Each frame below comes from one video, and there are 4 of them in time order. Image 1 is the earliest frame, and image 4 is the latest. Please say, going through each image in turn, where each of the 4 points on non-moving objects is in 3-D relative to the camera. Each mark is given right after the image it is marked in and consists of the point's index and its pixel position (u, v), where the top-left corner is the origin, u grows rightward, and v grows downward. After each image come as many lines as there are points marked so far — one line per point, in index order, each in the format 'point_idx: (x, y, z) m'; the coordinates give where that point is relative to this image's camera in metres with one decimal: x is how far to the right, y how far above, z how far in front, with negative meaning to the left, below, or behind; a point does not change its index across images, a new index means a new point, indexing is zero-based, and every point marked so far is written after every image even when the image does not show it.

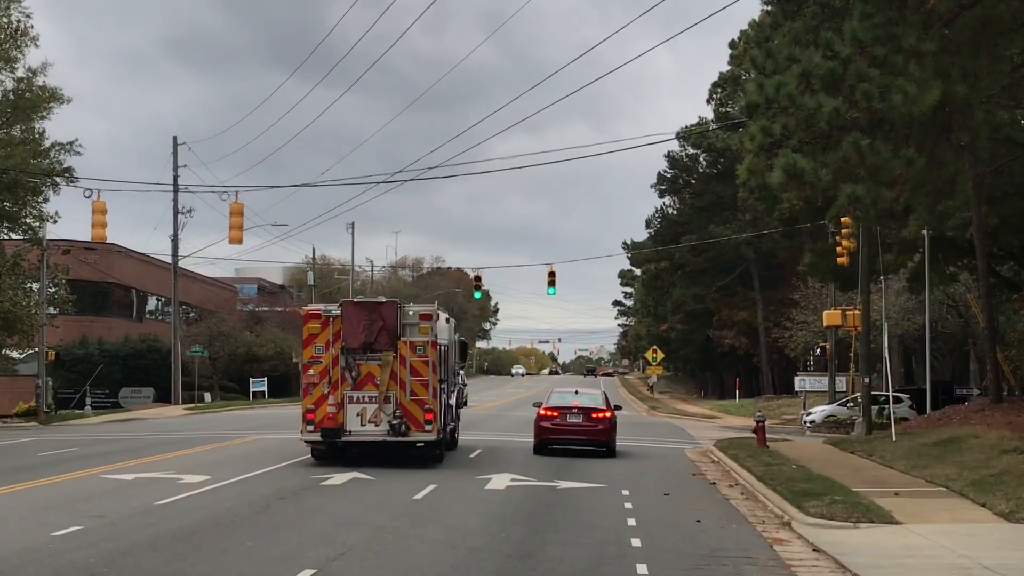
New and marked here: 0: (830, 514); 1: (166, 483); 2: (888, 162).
0: (+4.8, -3.4, +17.5) m
1: (-5.7, -3.3, +18.8) m
2: (+6.2, +2.1, +18.7) m
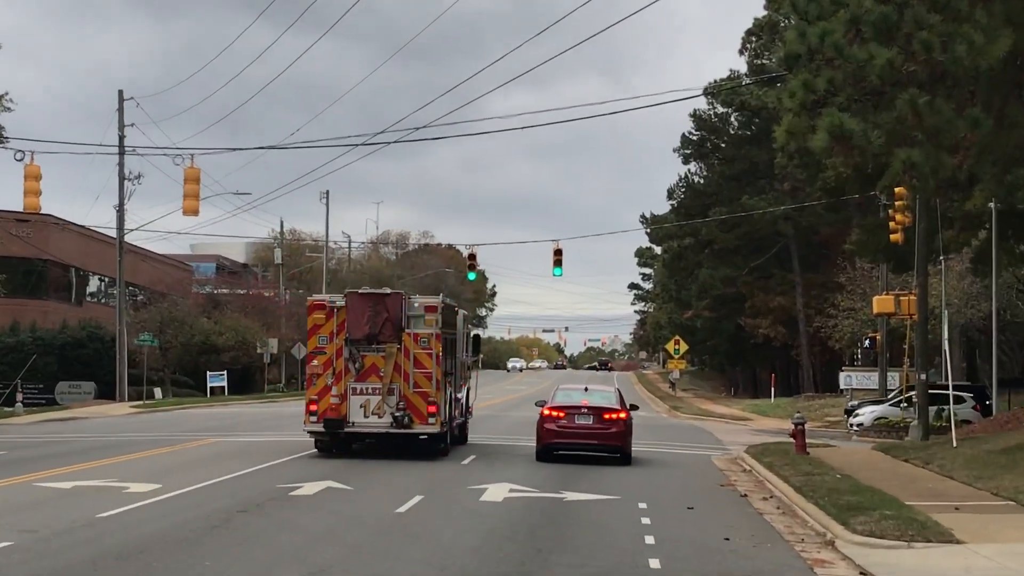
0: (+4.8, -3.2, +14.9) m
1: (-5.8, -2.9, +16.2) m
2: (+6.2, +2.3, +16.0) m
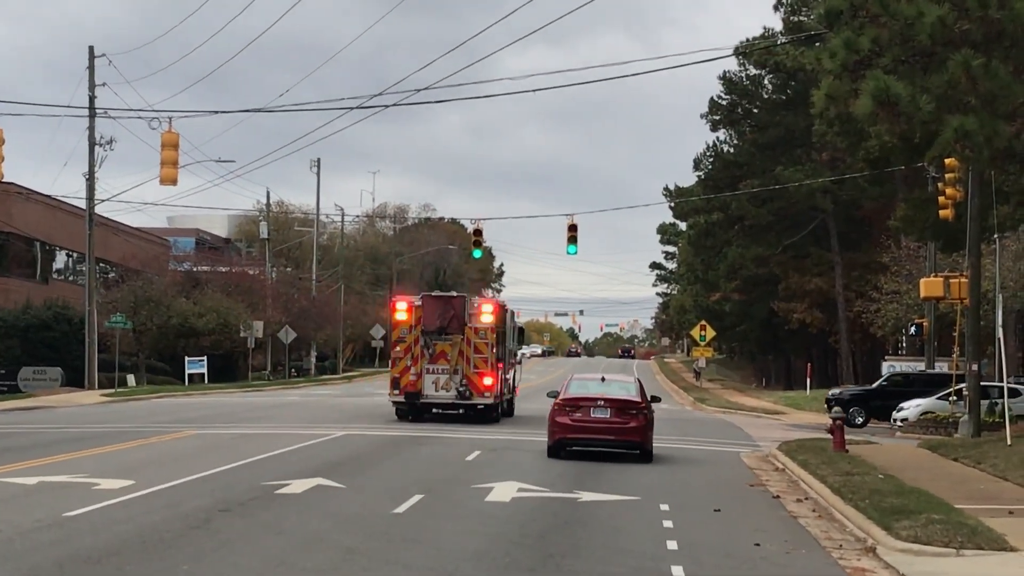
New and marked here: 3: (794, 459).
0: (+4.9, -2.9, +13.4) m
1: (-5.6, -2.6, +14.8) m
2: (+6.3, +2.6, +14.5) m
3: (+4.9, -3.0, +19.6) m
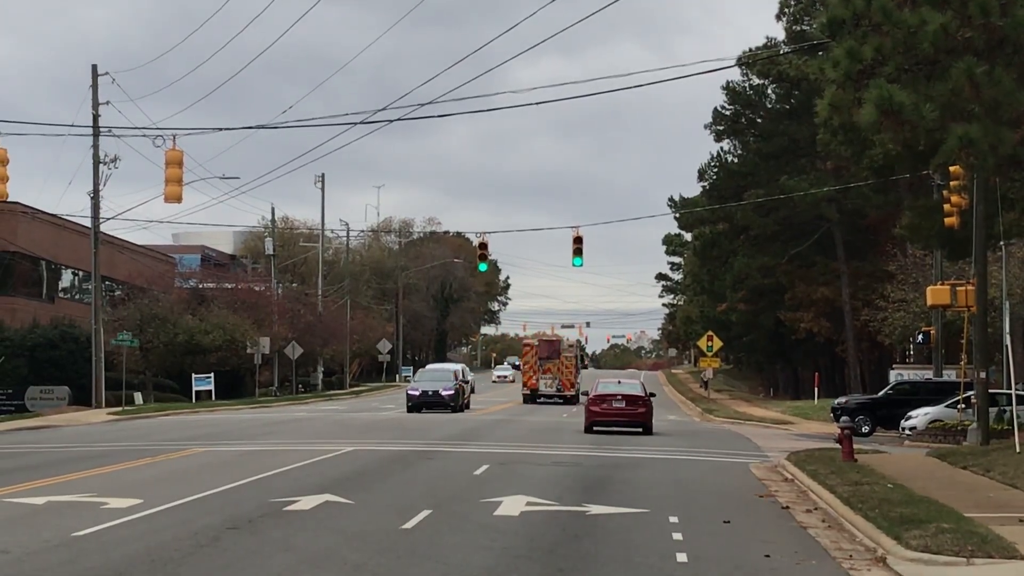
0: (+5.0, -3.0, +13.3) m
1: (-5.5, -2.9, +14.8) m
2: (+6.4, +2.5, +14.5) m
3: (+5.0, -3.1, +19.6) m
